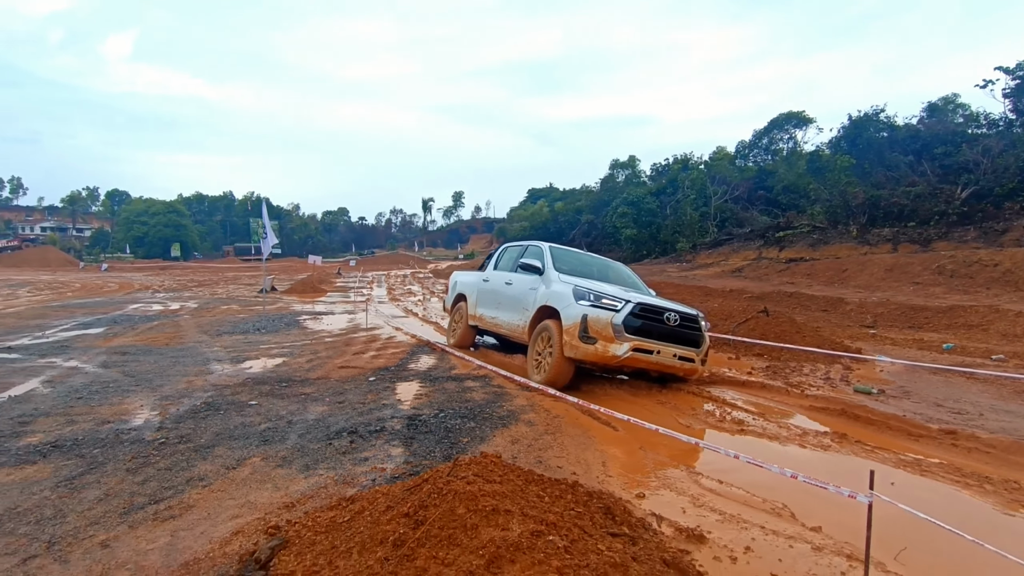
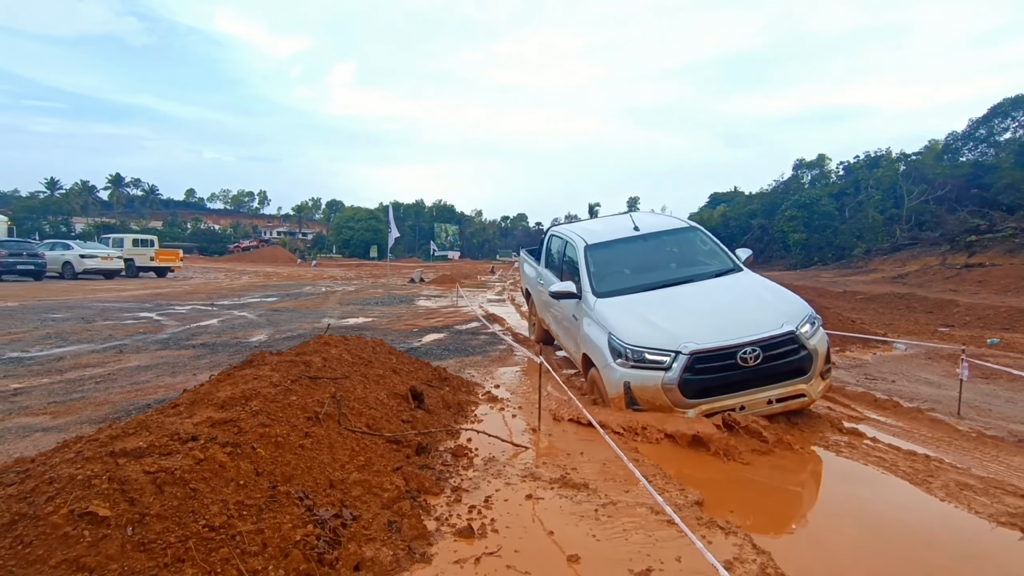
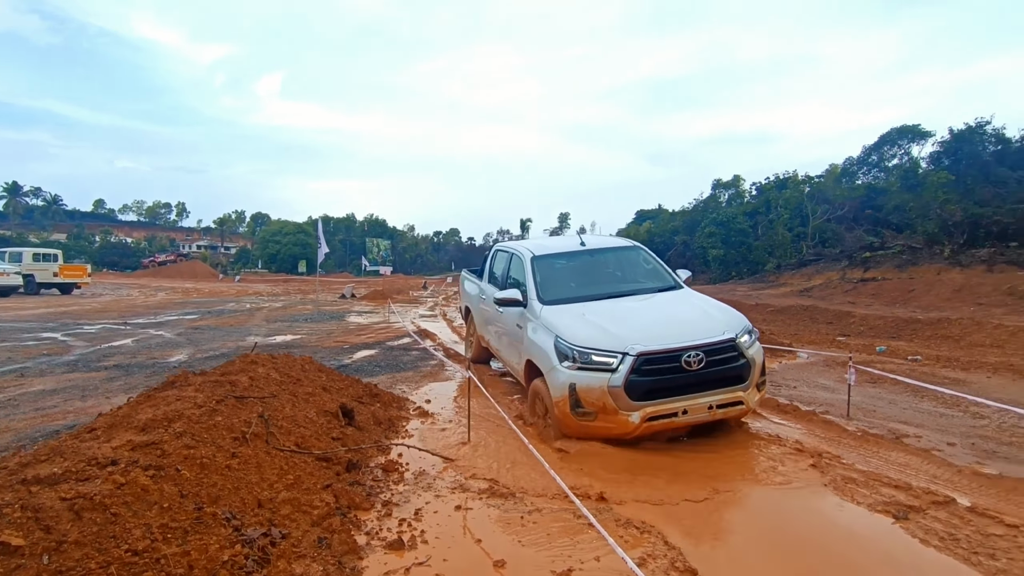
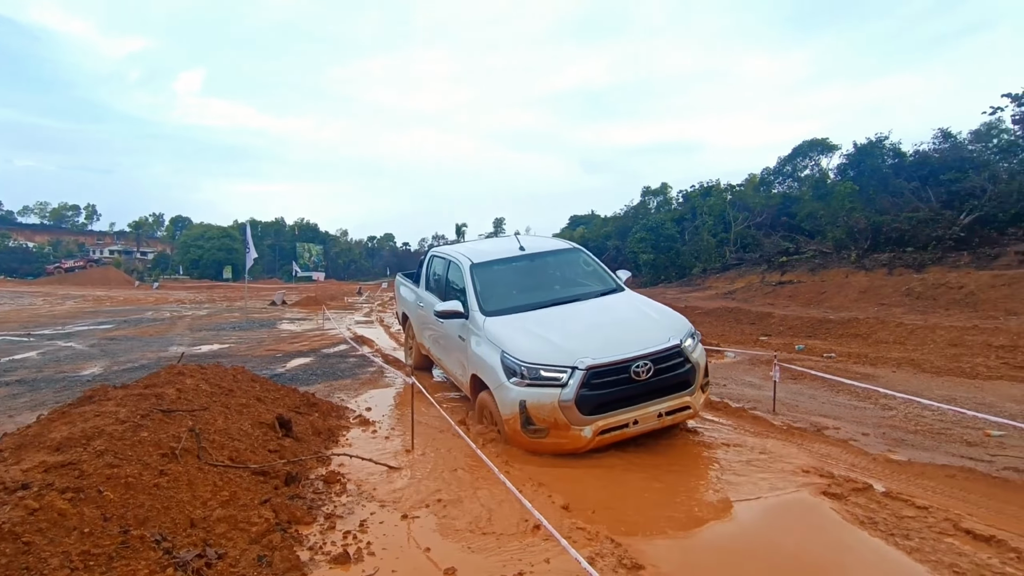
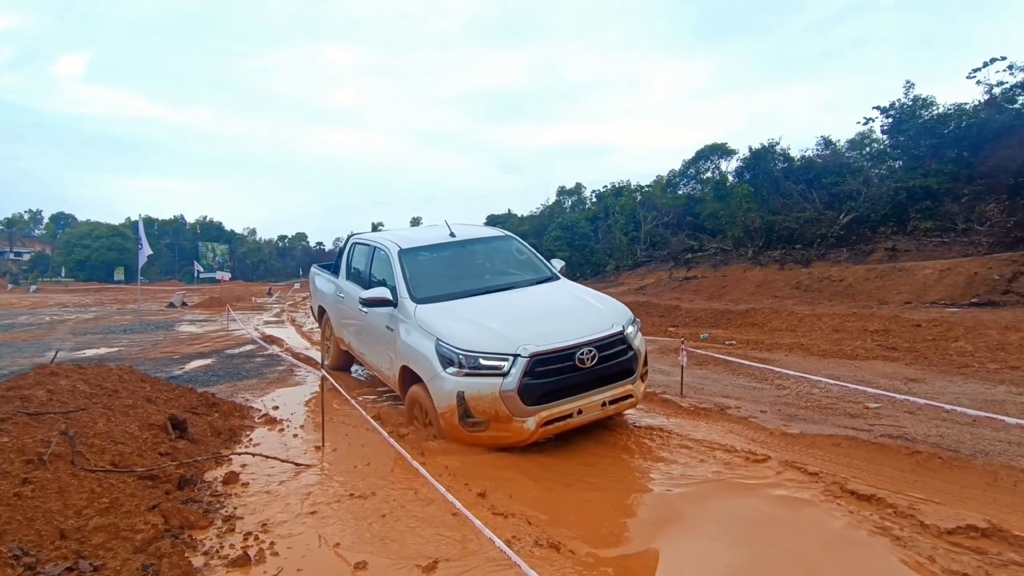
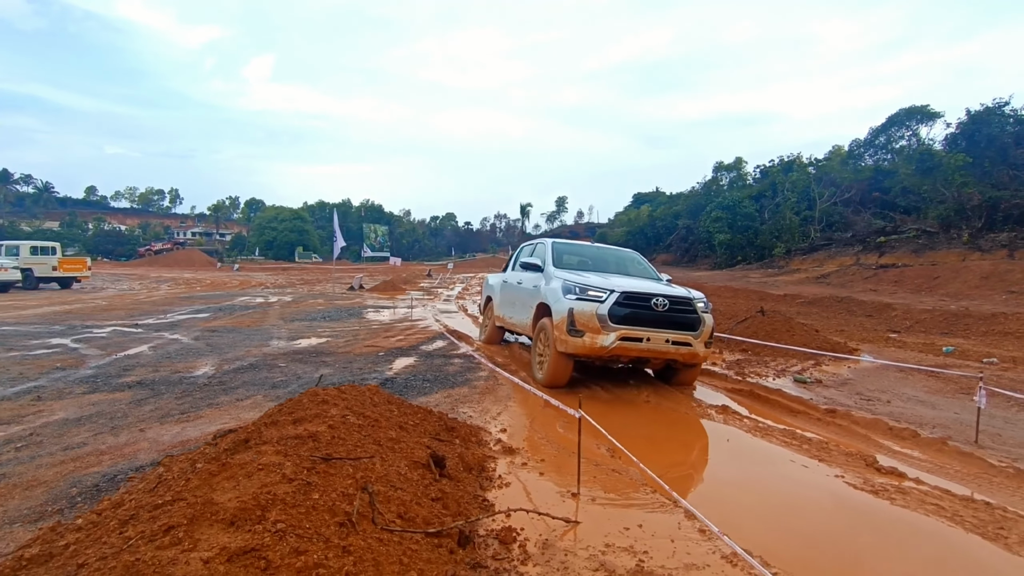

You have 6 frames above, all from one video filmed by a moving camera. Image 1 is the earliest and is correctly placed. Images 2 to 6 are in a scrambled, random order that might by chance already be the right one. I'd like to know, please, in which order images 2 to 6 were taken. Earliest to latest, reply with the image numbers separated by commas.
6, 2, 3, 4, 5
